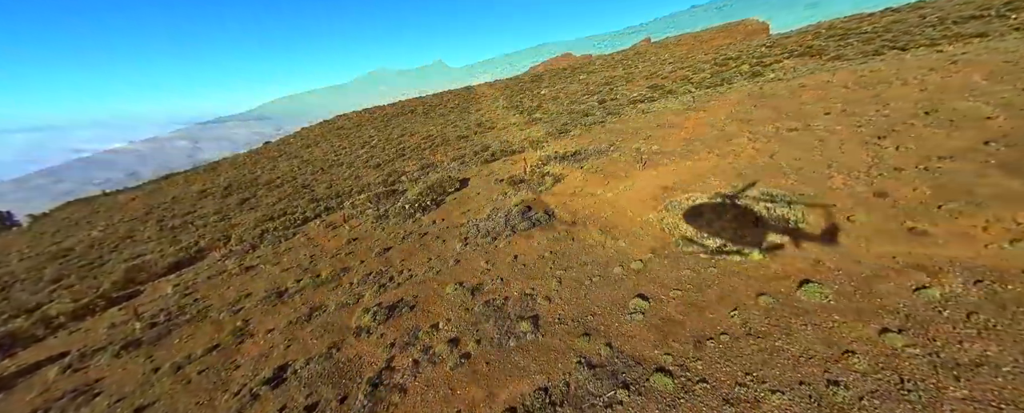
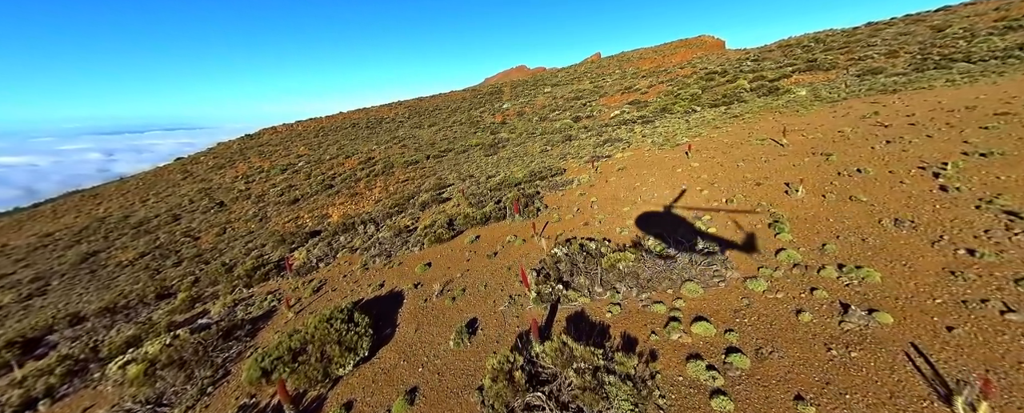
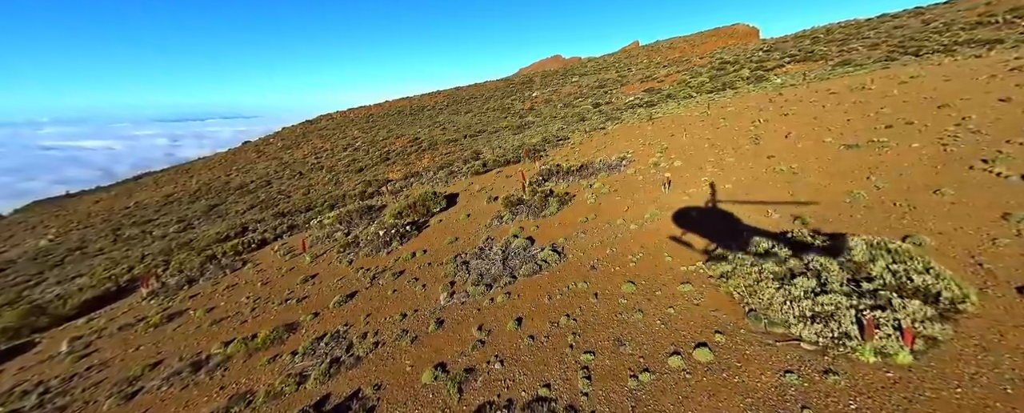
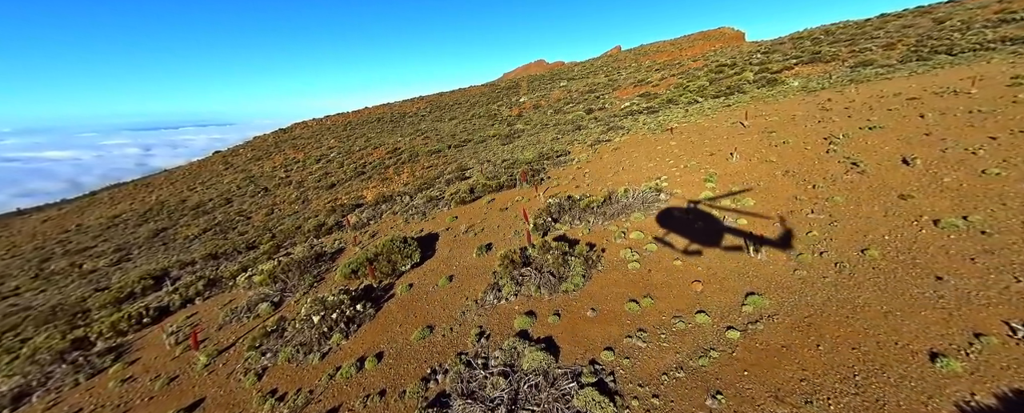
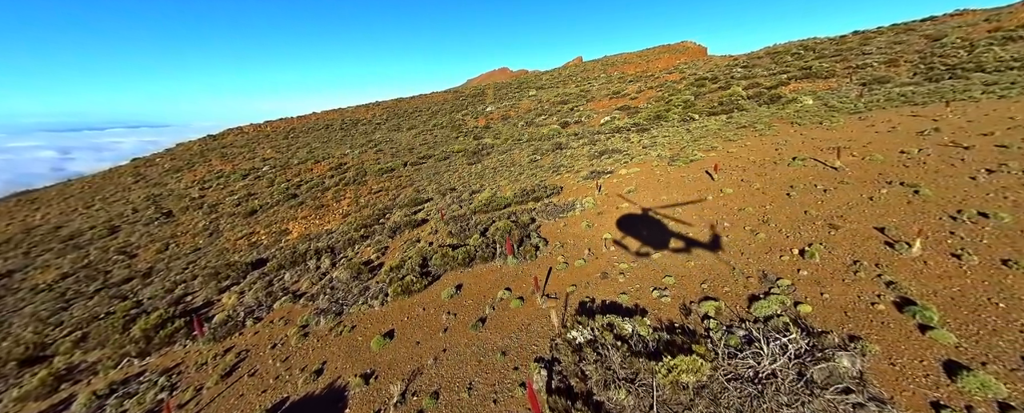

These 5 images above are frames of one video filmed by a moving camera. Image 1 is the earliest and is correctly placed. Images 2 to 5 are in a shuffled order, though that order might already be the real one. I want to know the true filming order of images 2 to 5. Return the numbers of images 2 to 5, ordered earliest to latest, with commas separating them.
3, 4, 2, 5
